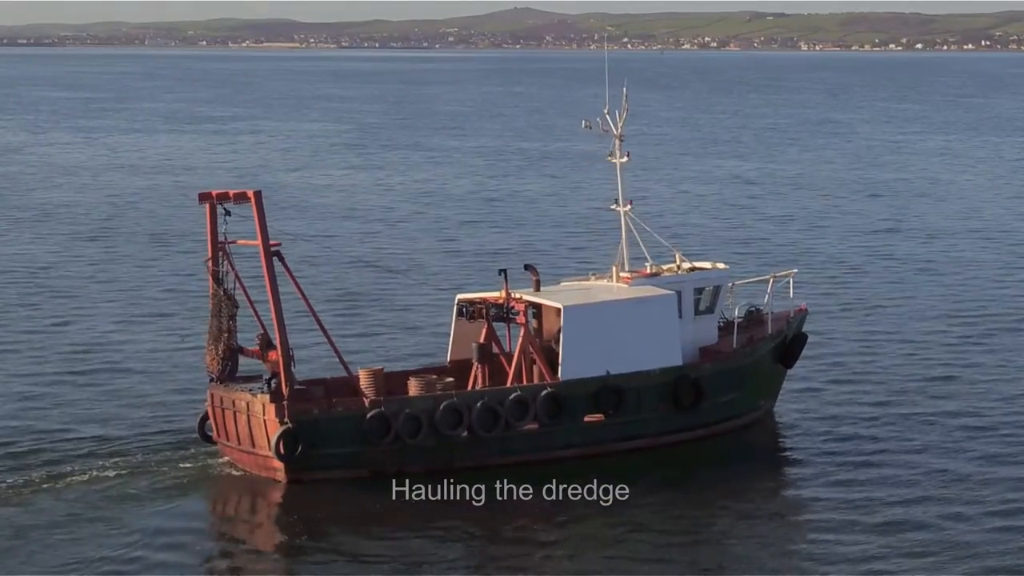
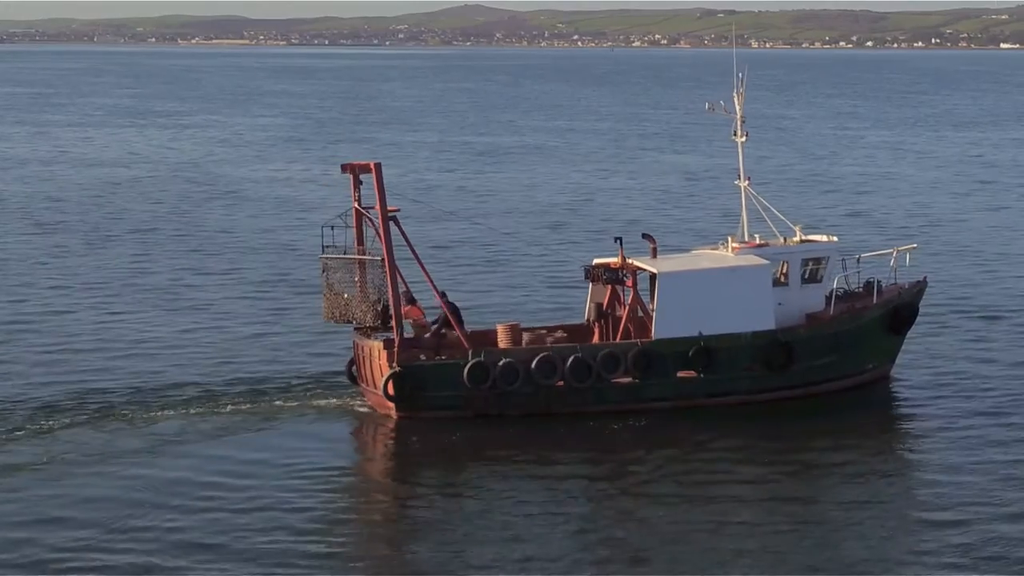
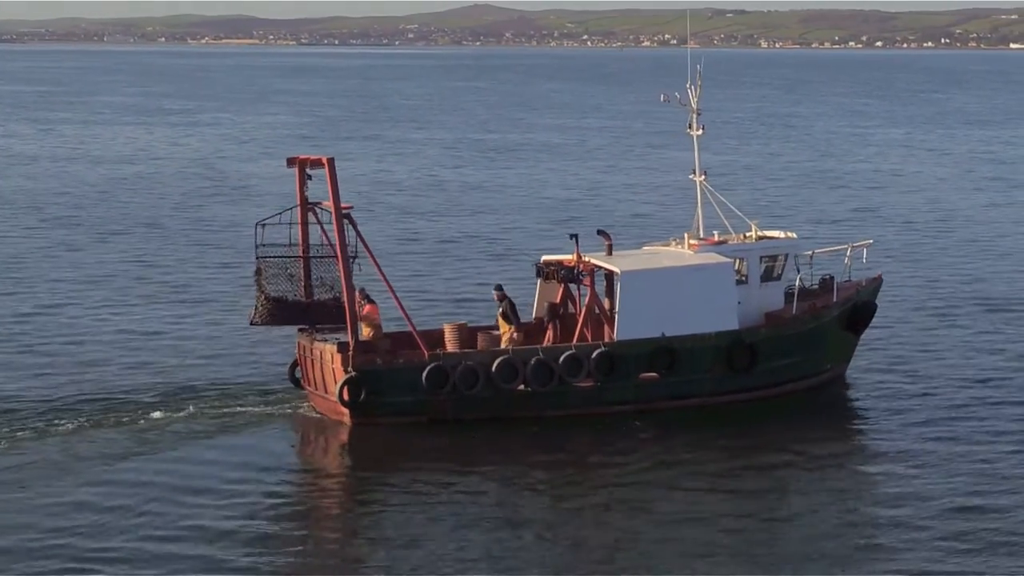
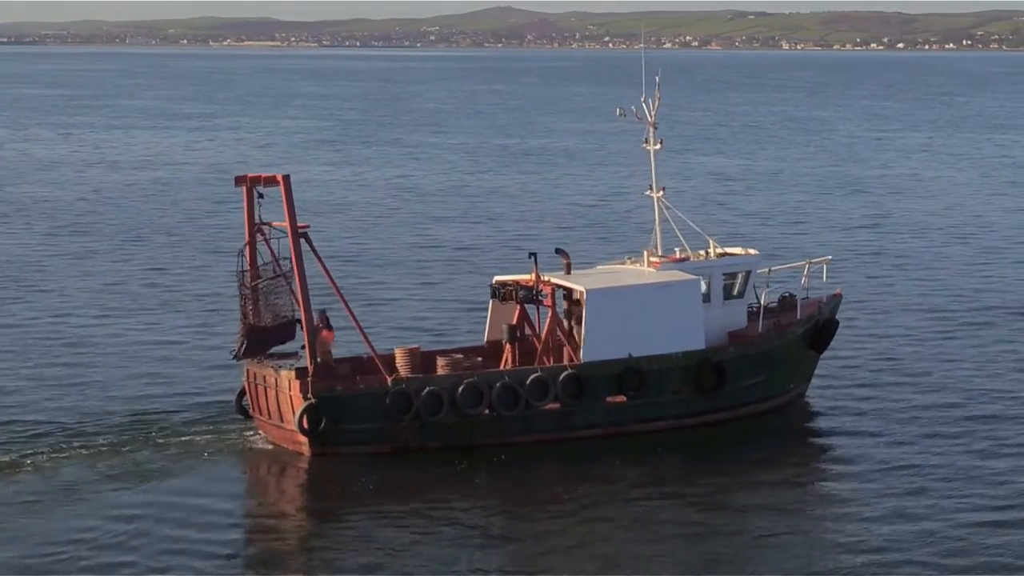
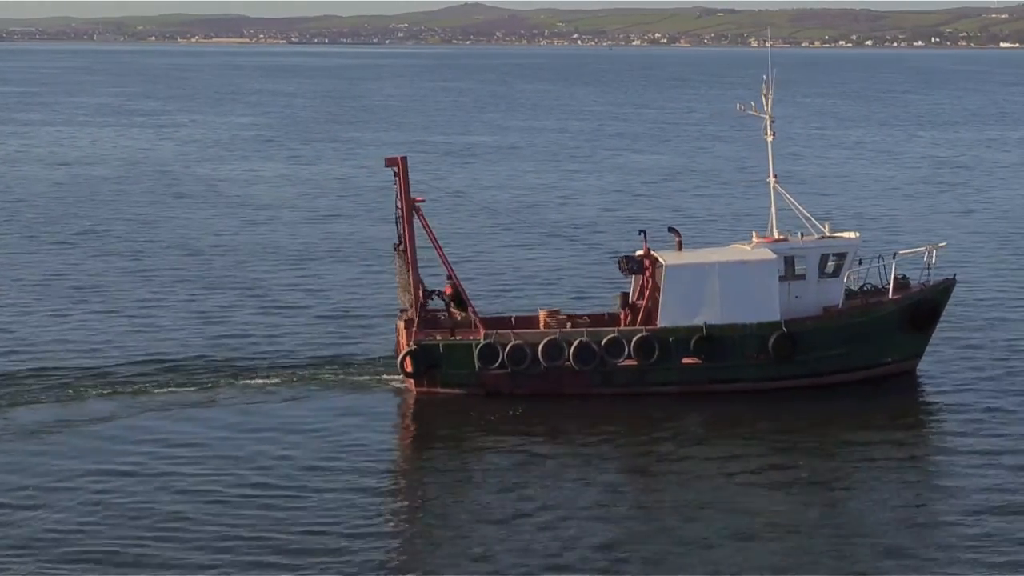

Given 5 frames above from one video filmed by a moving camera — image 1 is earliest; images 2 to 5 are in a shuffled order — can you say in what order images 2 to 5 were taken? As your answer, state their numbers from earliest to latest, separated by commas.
4, 3, 2, 5
